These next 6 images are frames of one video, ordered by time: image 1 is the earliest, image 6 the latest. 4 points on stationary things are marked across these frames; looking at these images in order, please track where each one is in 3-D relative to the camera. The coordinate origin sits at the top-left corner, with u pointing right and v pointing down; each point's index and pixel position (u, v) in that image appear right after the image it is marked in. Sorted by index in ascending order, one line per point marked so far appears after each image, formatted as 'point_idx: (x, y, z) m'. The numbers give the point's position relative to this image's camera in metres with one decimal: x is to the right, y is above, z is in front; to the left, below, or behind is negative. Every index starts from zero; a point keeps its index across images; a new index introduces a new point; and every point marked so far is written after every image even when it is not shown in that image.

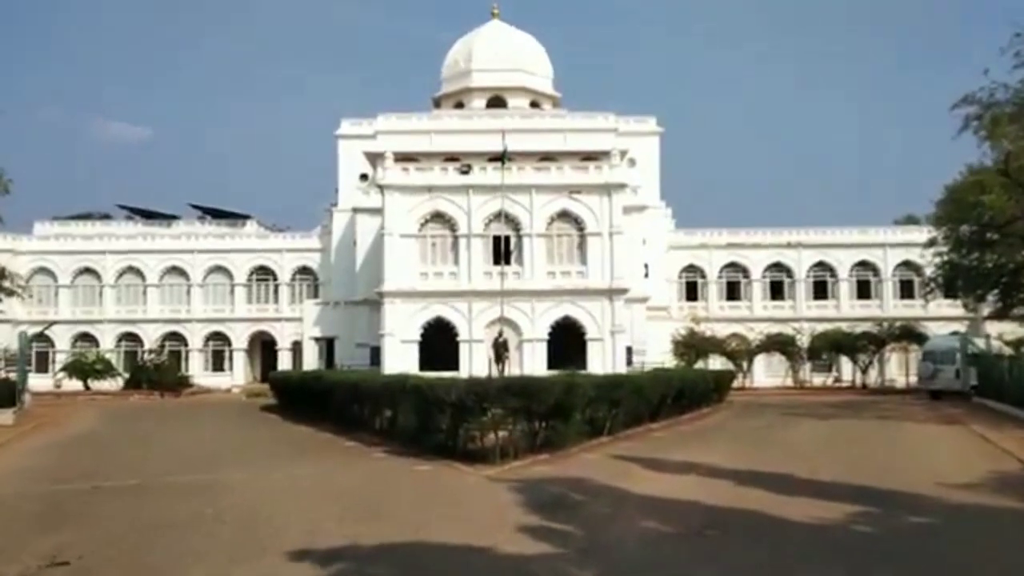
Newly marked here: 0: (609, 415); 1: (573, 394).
0: (+1.8, -2.2, +19.0) m
1: (+0.9, -1.6, +16.6) m
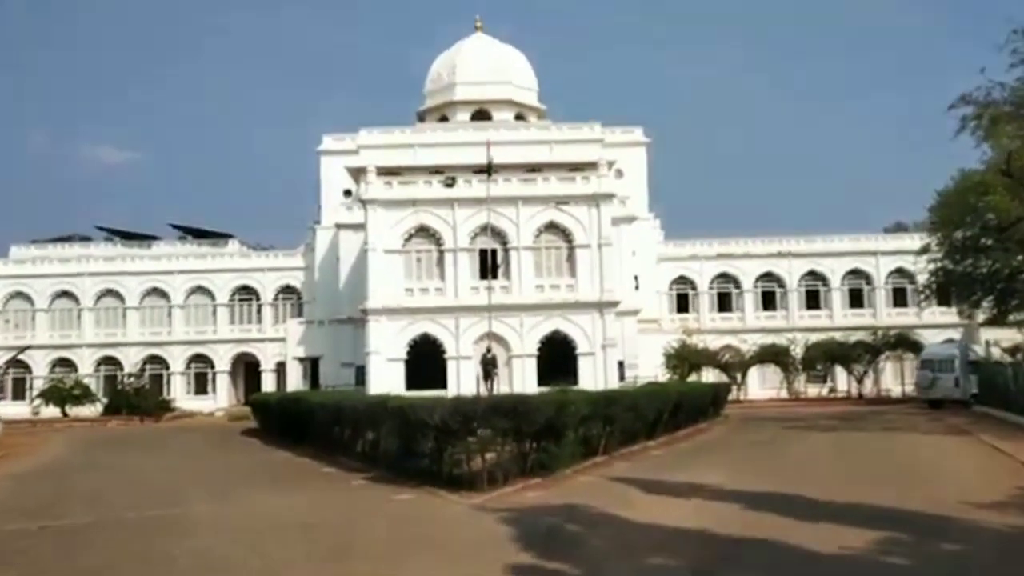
0: (+1.6, -2.4, +18.0) m
1: (+0.8, -1.8, +15.6) m
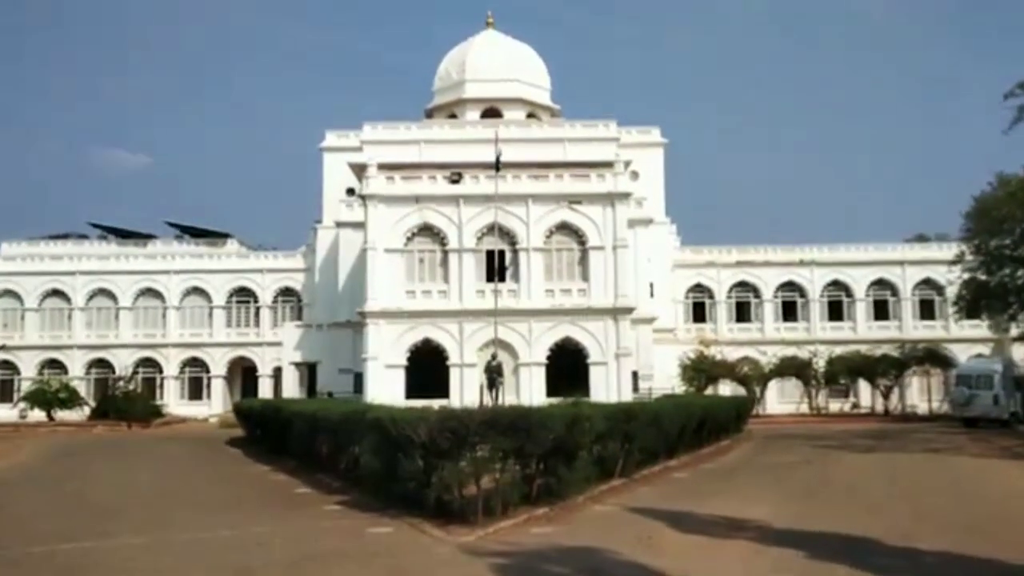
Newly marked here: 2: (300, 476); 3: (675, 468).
0: (+1.6, -2.4, +15.7) m
1: (+0.8, -1.7, +13.3) m
2: (-3.6, -3.2, +18.1) m
3: (+2.8, -3.0, +18.4) m
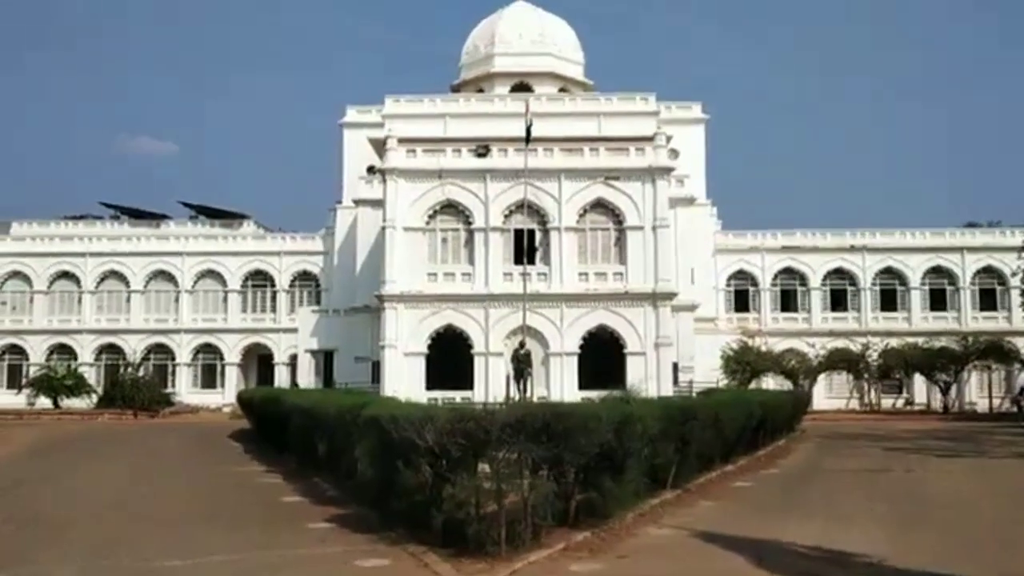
0: (+2.0, -2.0, +12.9) m
1: (+1.1, -1.4, +10.5) m
2: (-3.1, -2.7, +15.4) m
3: (+3.2, -2.7, +15.5) m
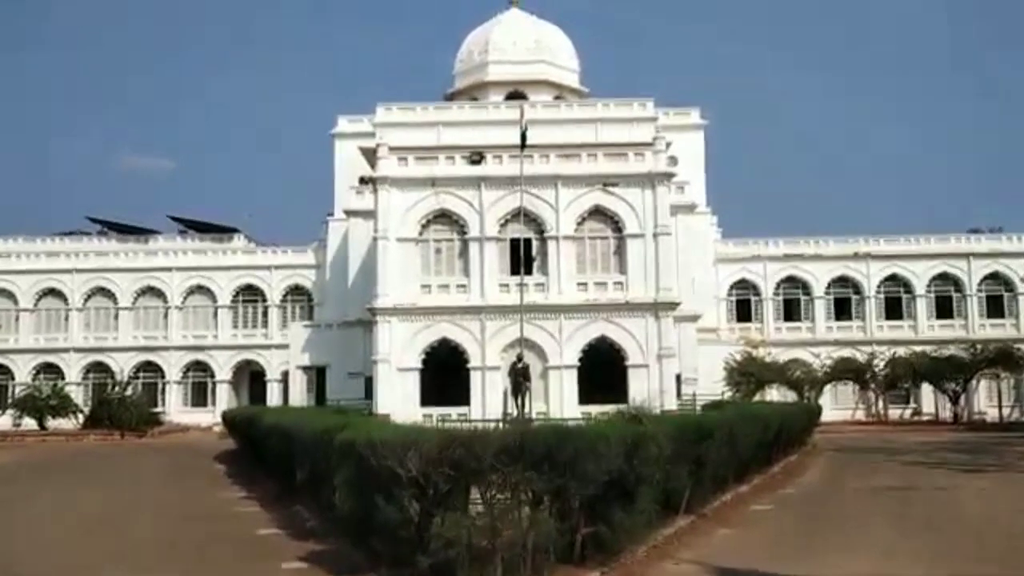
0: (+2.0, -2.1, +11.8) m
1: (+1.1, -1.4, +9.4) m
2: (-3.2, -2.9, +14.3) m
3: (+3.2, -2.8, +14.4) m
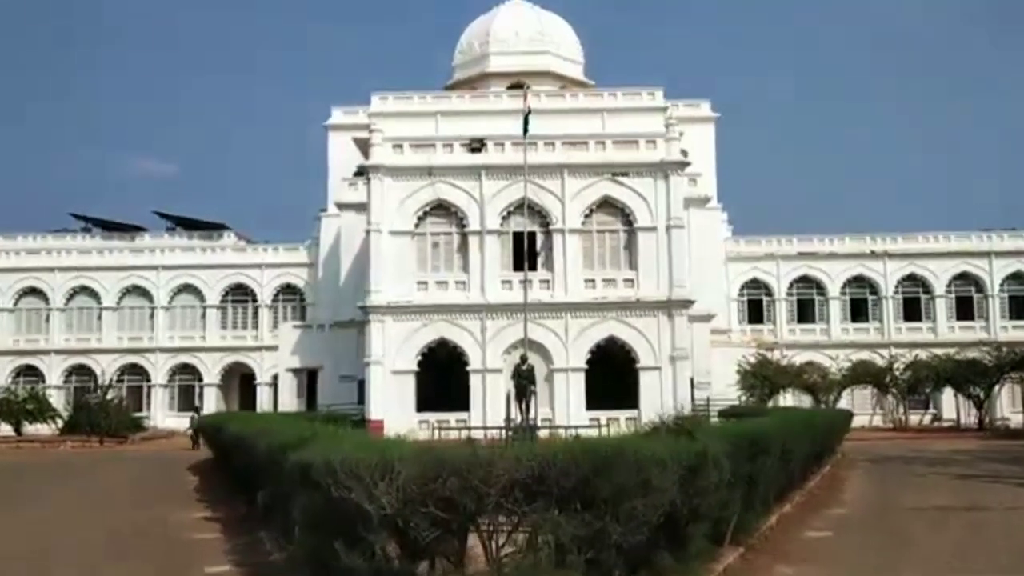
0: (+2.1, -2.0, +9.8) m
1: (+1.2, -1.3, +7.4) m
2: (-3.1, -2.8, +12.3) m
3: (+3.2, -2.6, +12.4) m
